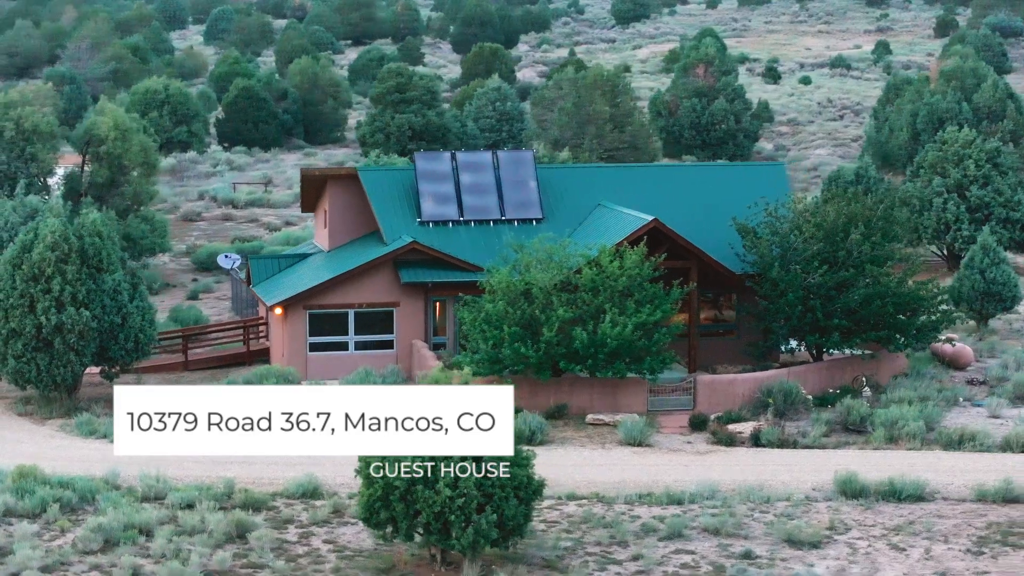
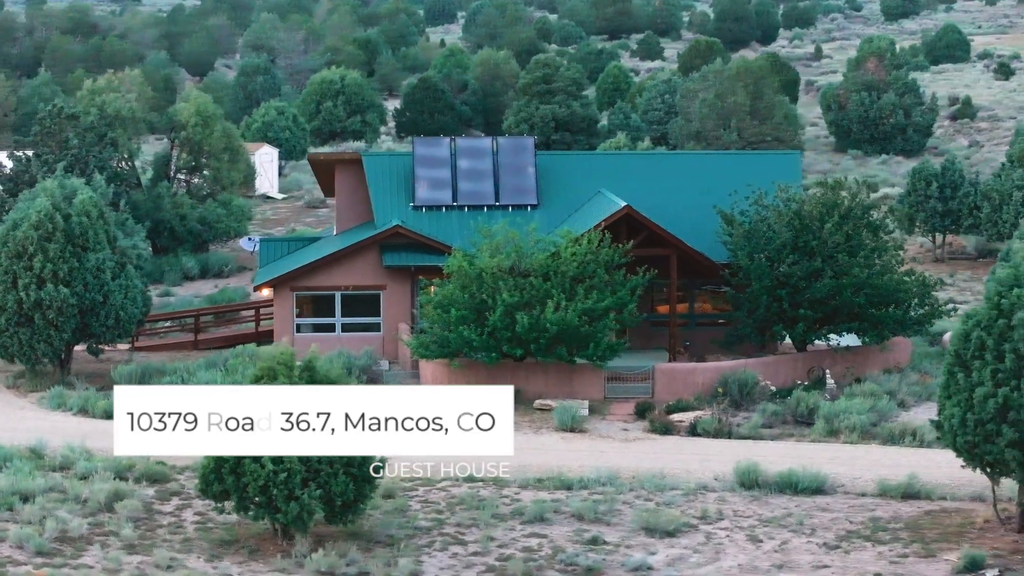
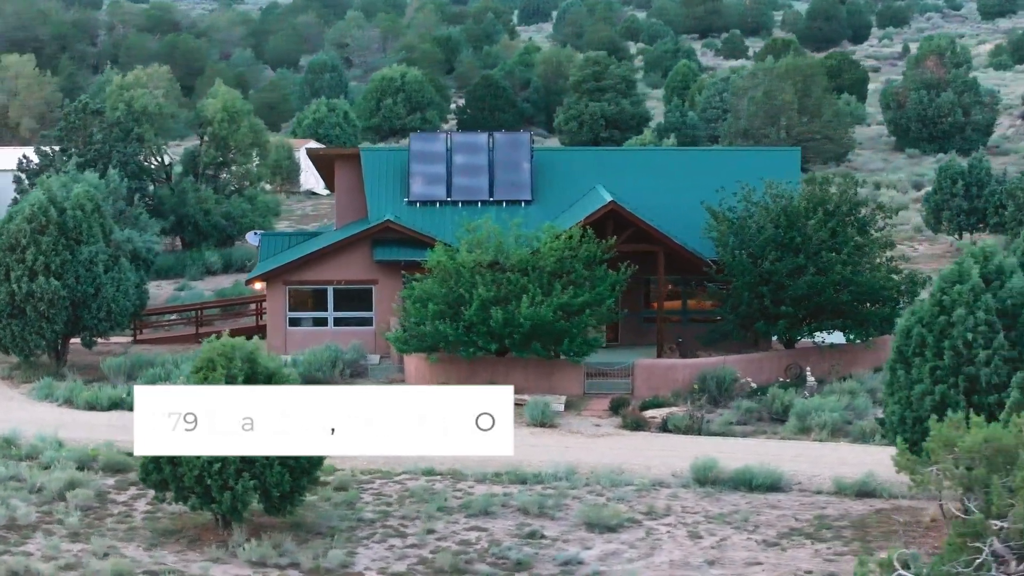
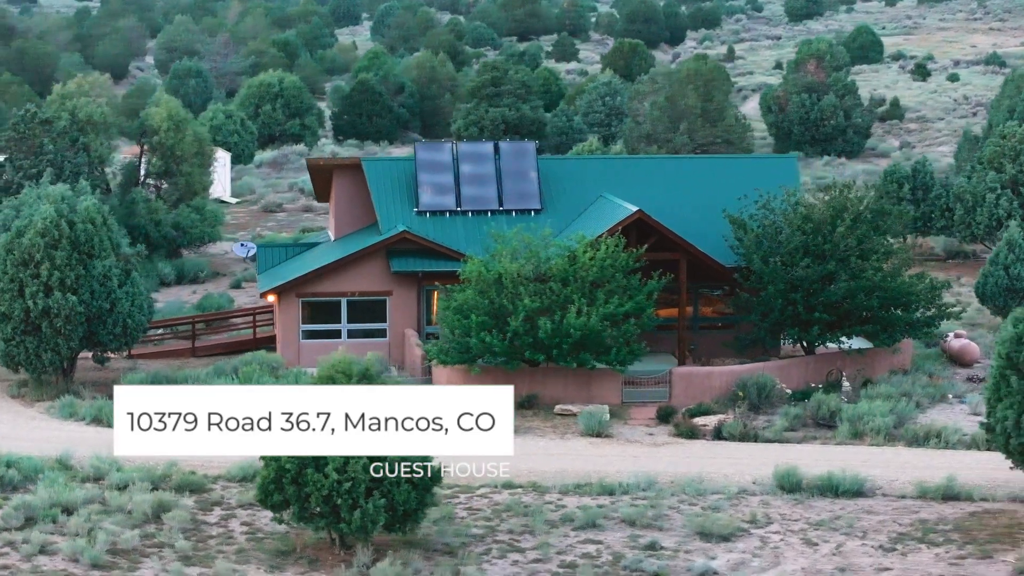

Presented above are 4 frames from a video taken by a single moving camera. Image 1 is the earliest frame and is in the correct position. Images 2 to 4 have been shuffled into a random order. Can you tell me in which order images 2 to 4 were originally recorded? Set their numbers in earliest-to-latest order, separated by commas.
4, 2, 3
